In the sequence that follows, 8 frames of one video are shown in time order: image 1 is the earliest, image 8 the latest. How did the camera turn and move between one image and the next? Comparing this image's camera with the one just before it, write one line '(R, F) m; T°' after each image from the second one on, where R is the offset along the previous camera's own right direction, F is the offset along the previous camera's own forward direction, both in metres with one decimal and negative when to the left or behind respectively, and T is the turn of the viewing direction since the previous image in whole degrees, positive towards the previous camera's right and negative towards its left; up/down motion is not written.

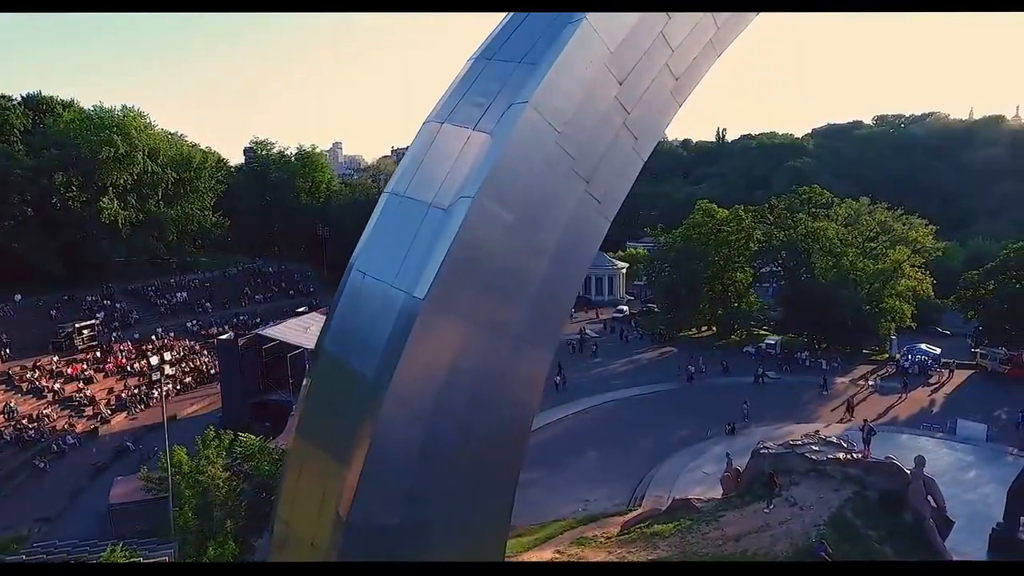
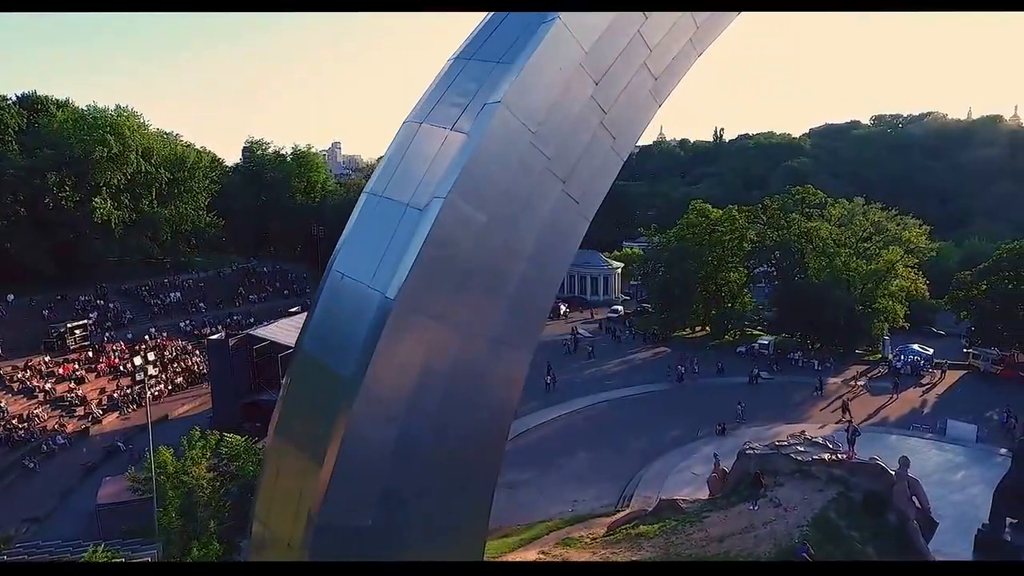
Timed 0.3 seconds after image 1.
(+0.4, 0.0) m; 0°
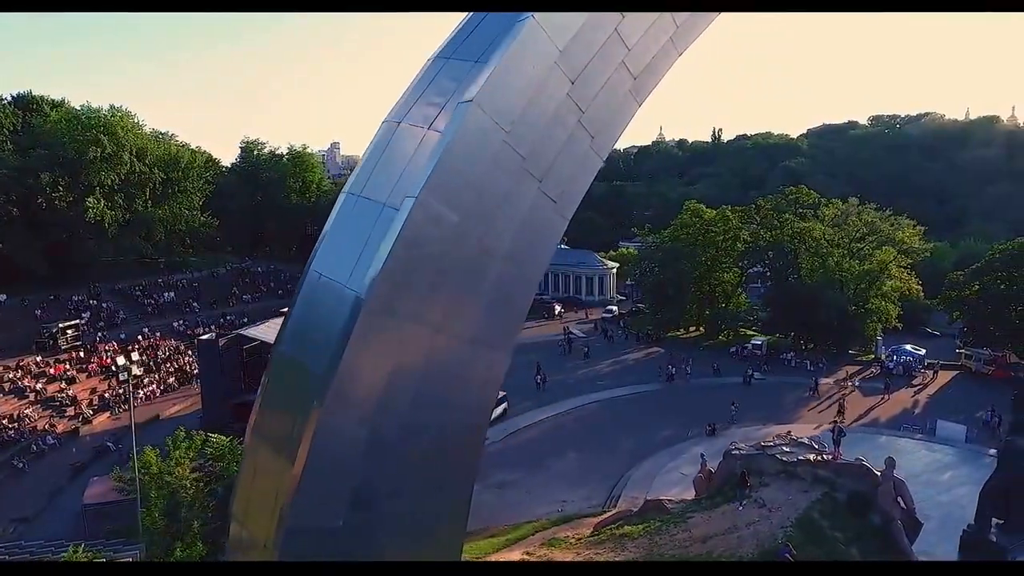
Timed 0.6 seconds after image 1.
(+0.4, 0.0) m; 0°
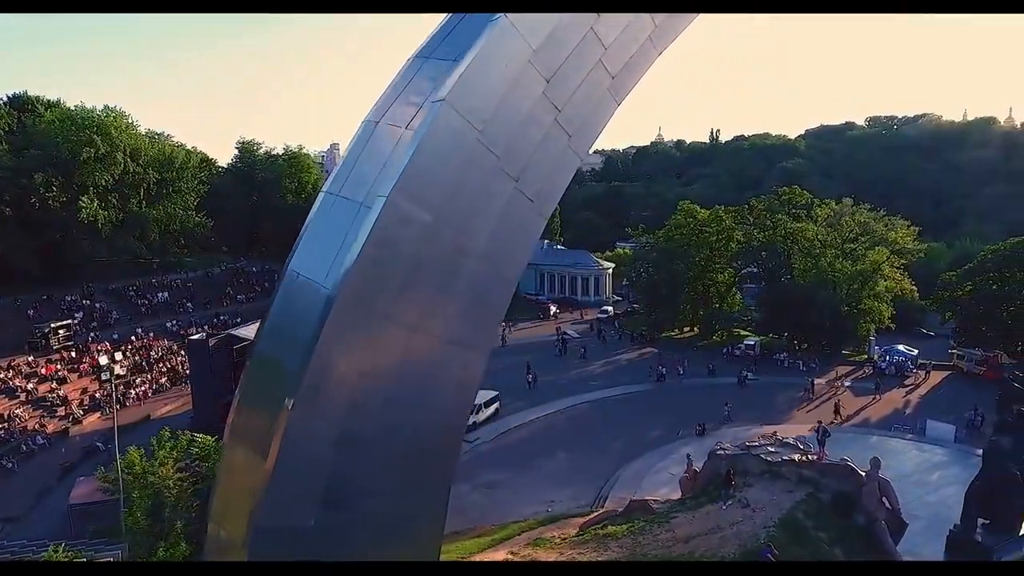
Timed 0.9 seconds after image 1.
(+0.4, 0.0) m; 0°
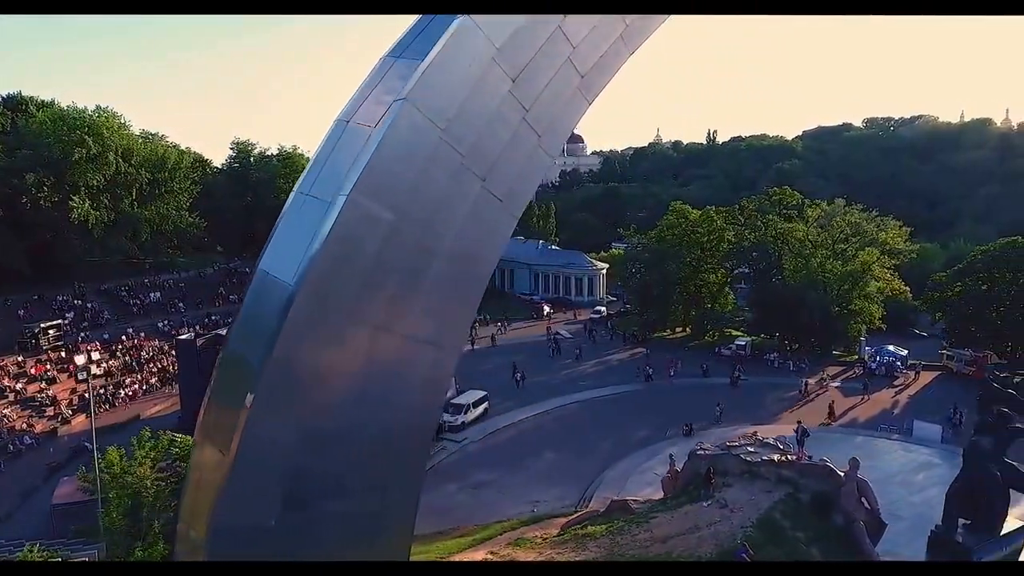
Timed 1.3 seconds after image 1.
(+0.6, 0.0) m; 0°
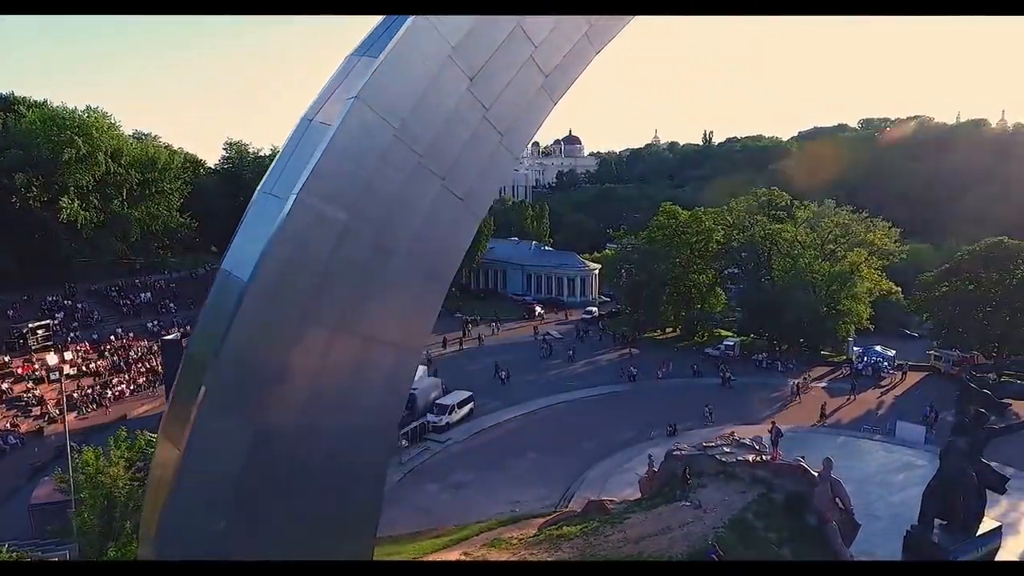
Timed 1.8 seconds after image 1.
(+0.7, 0.0) m; 0°
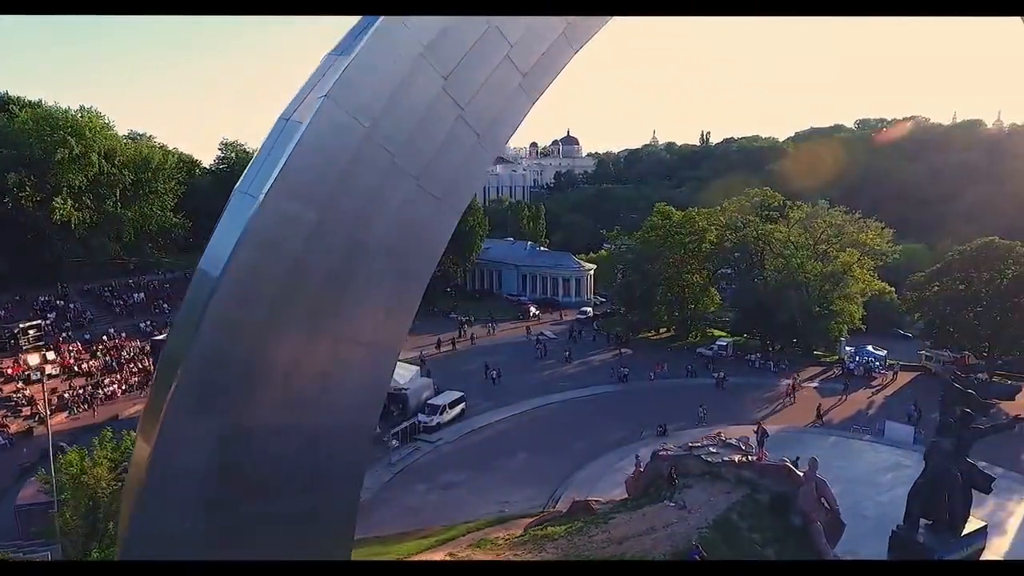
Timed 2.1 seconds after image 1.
(+0.4, 0.0) m; 0°
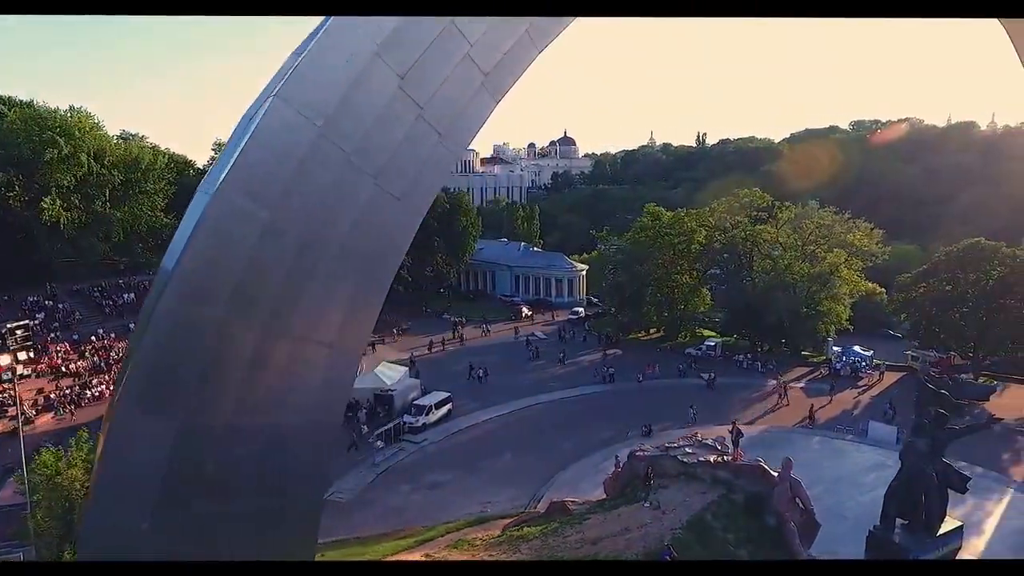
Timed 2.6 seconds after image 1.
(+0.6, 0.0) m; 0°
